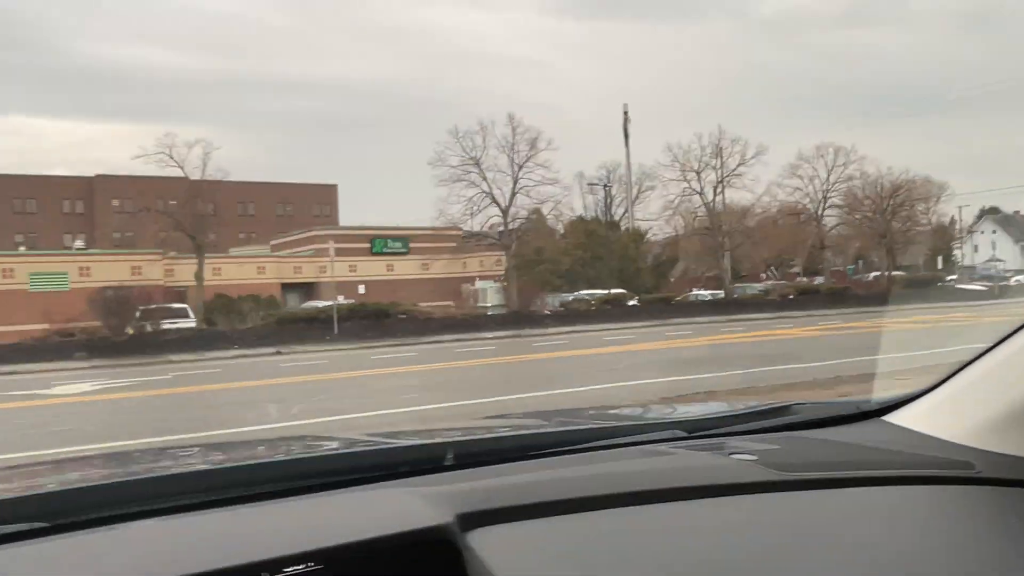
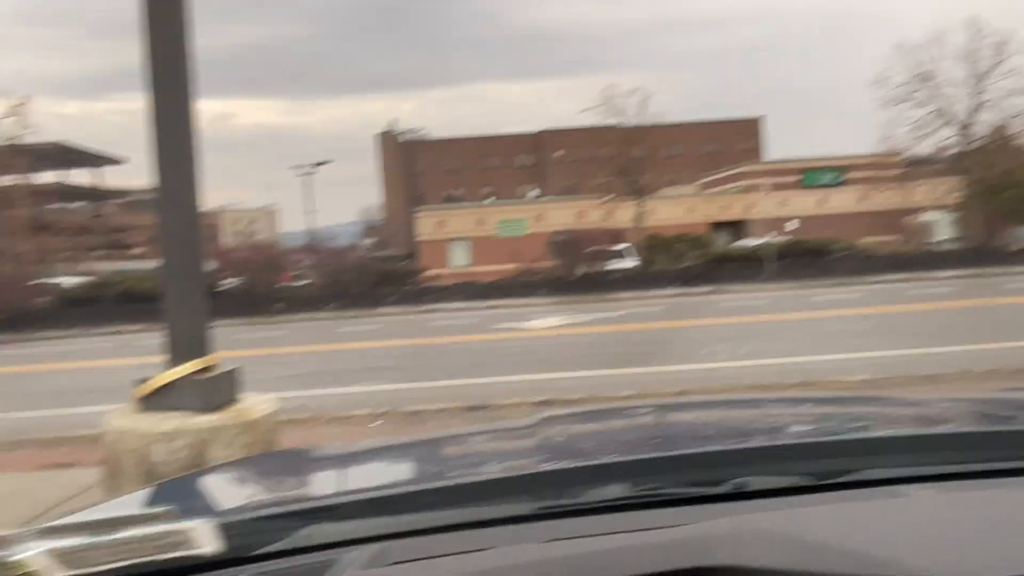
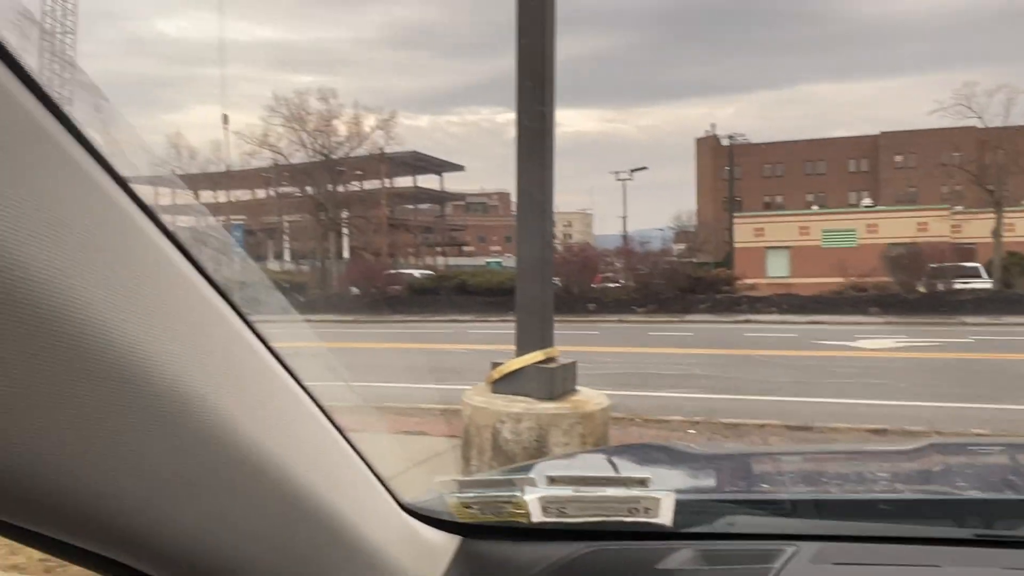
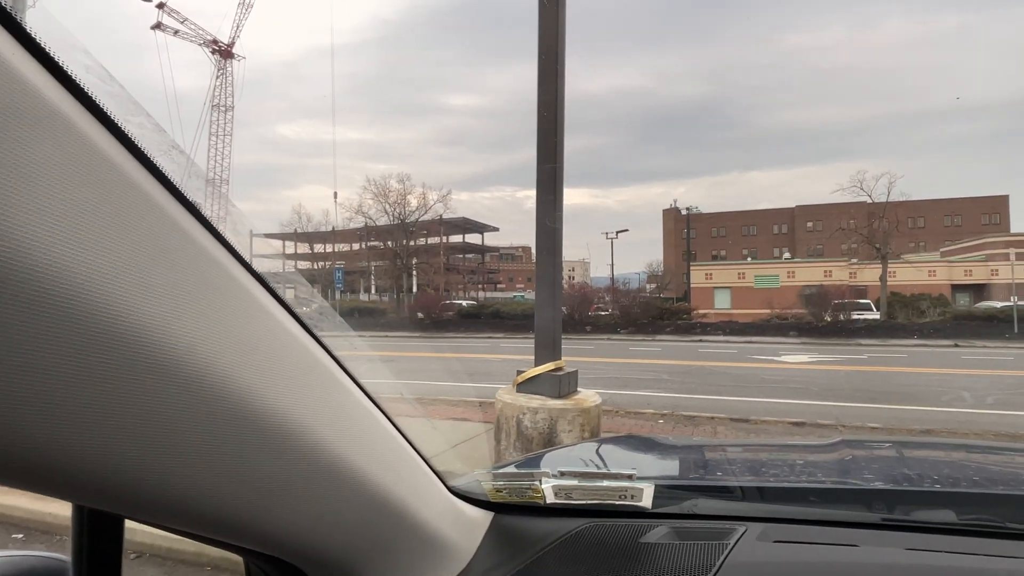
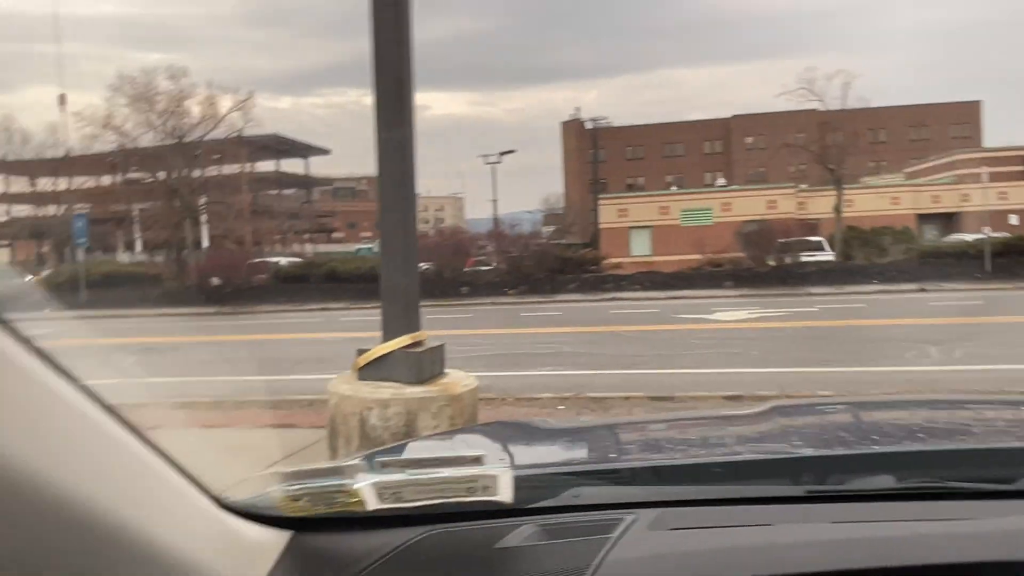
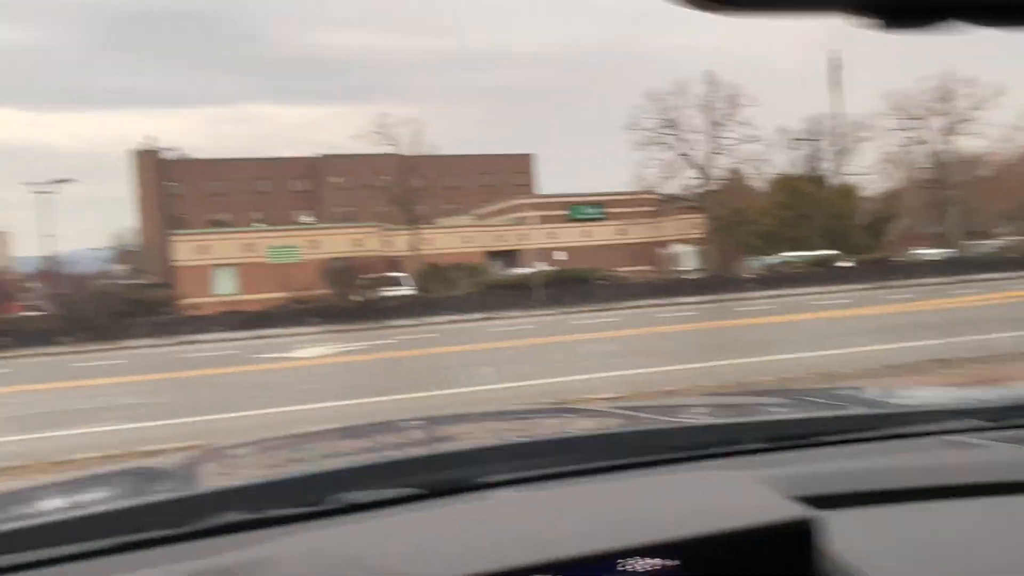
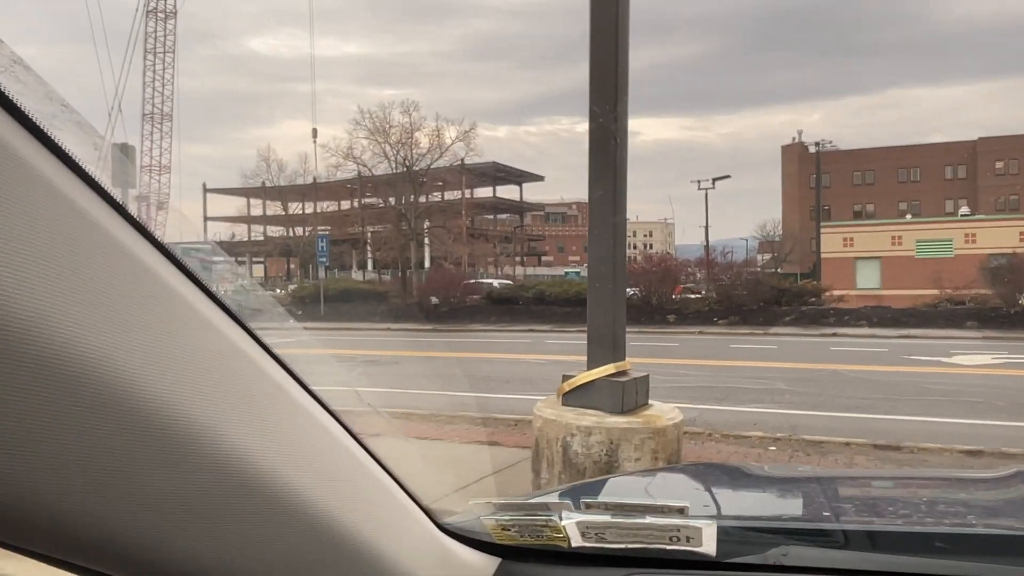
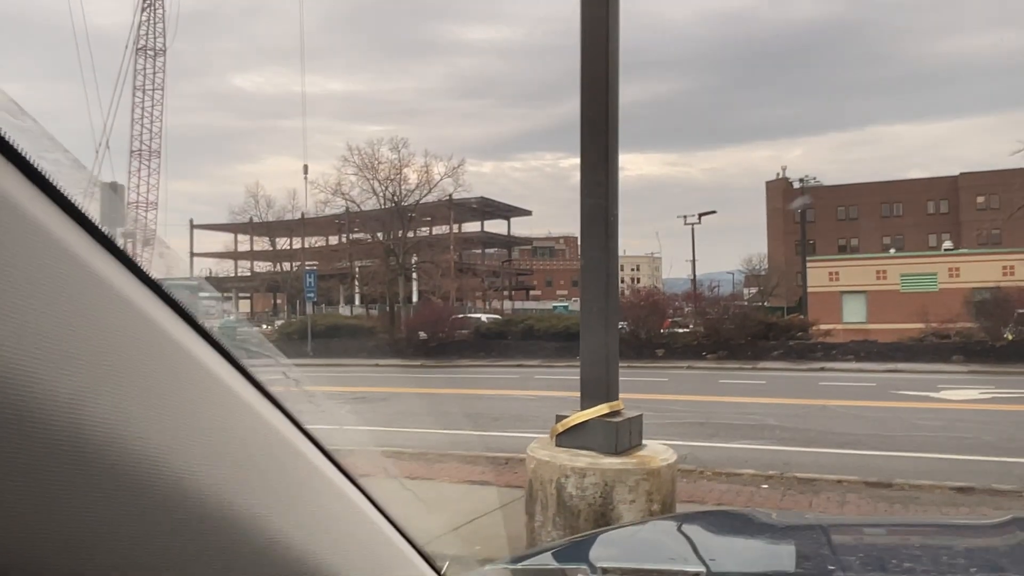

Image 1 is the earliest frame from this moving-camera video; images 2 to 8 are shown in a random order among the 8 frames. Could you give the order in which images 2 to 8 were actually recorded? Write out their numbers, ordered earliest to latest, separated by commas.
6, 2, 5, 3, 7, 8, 4
